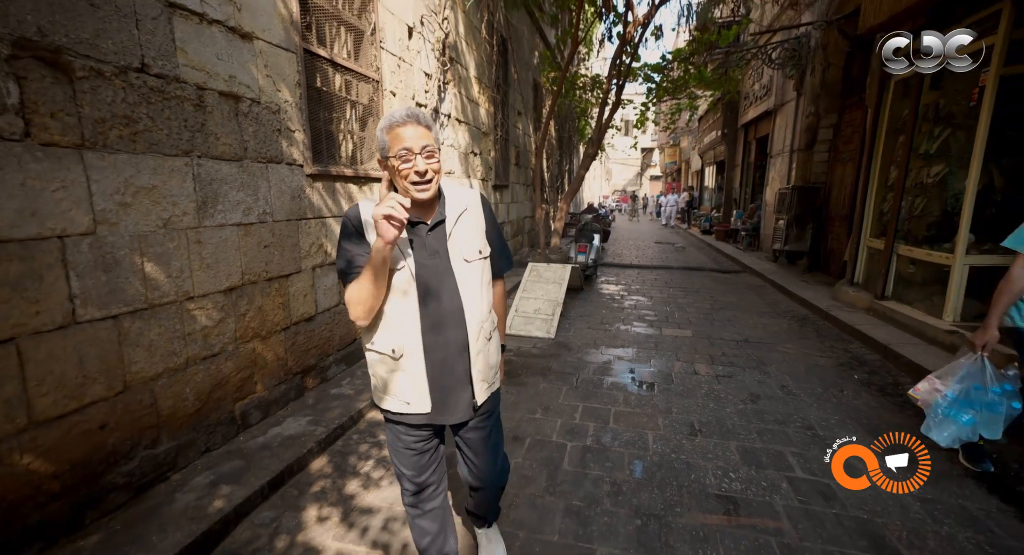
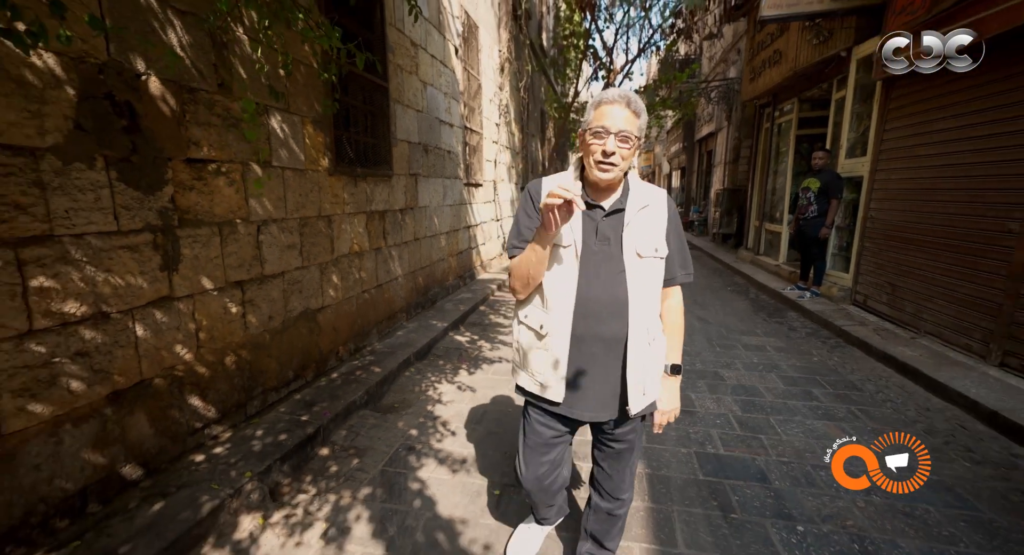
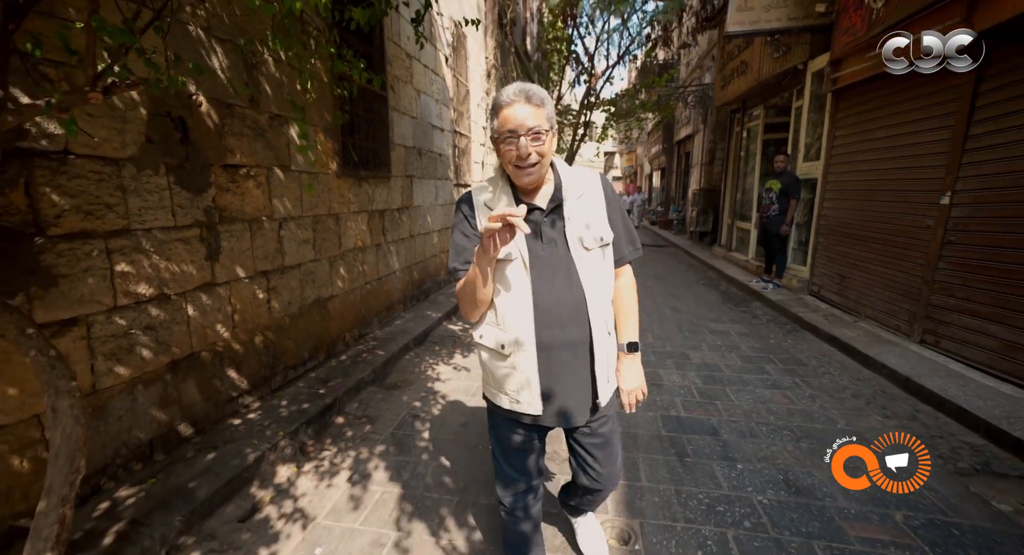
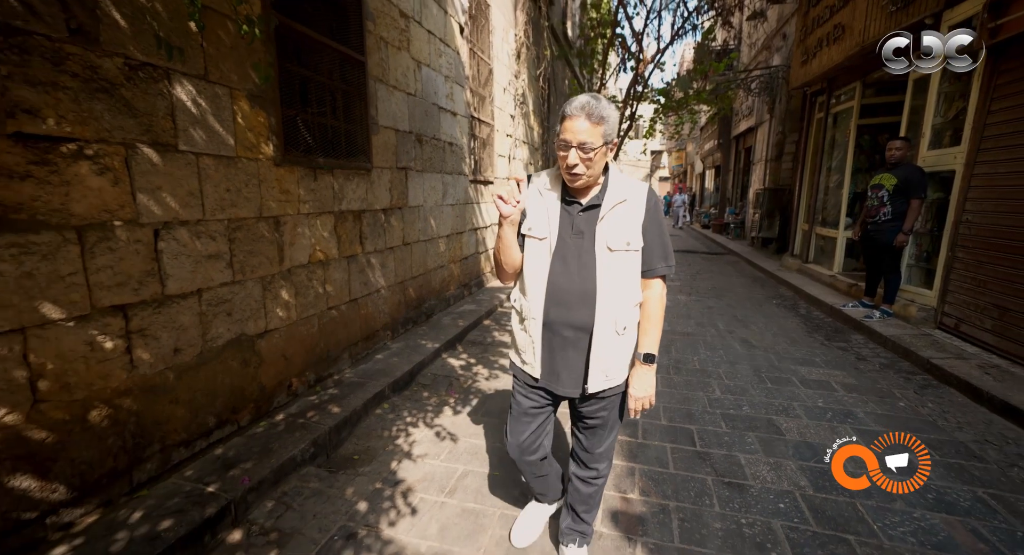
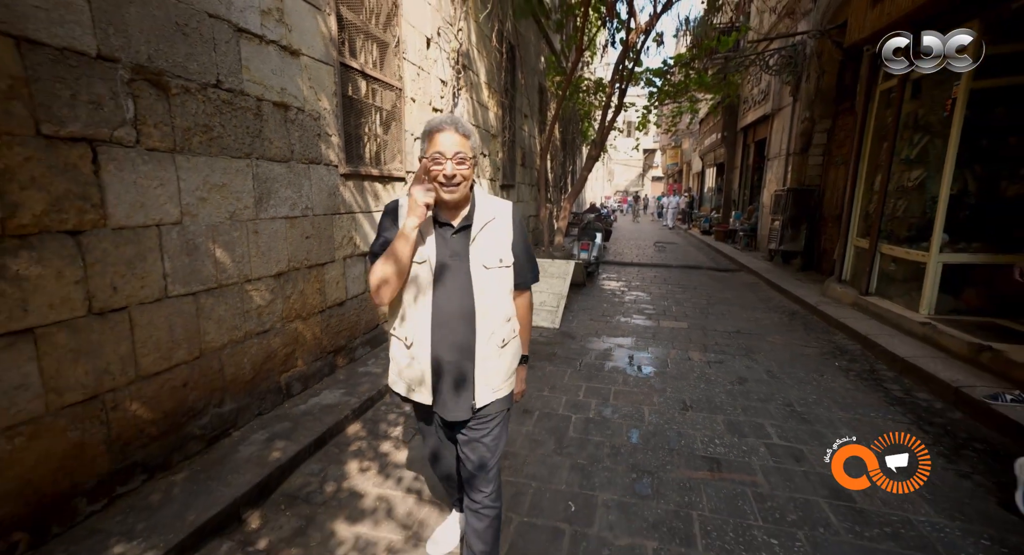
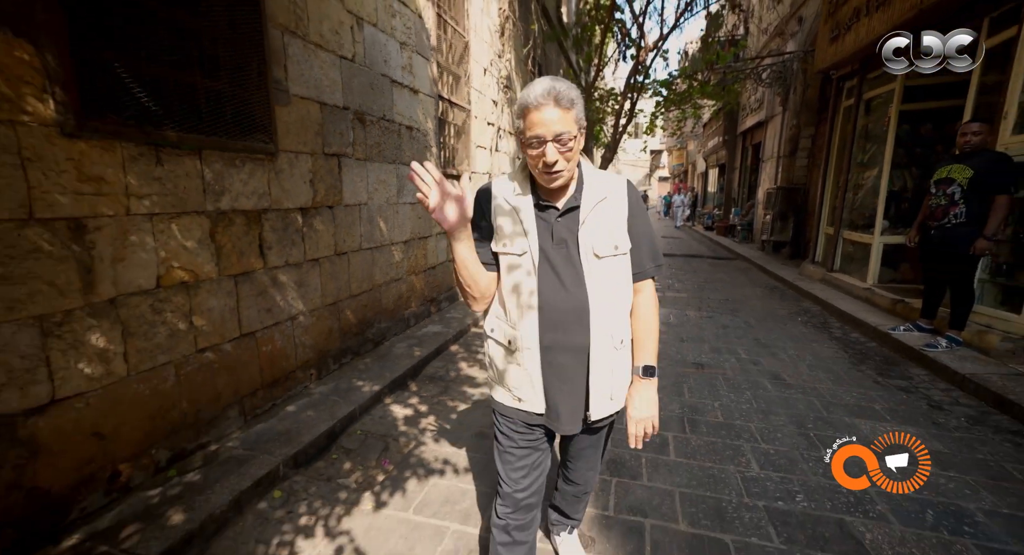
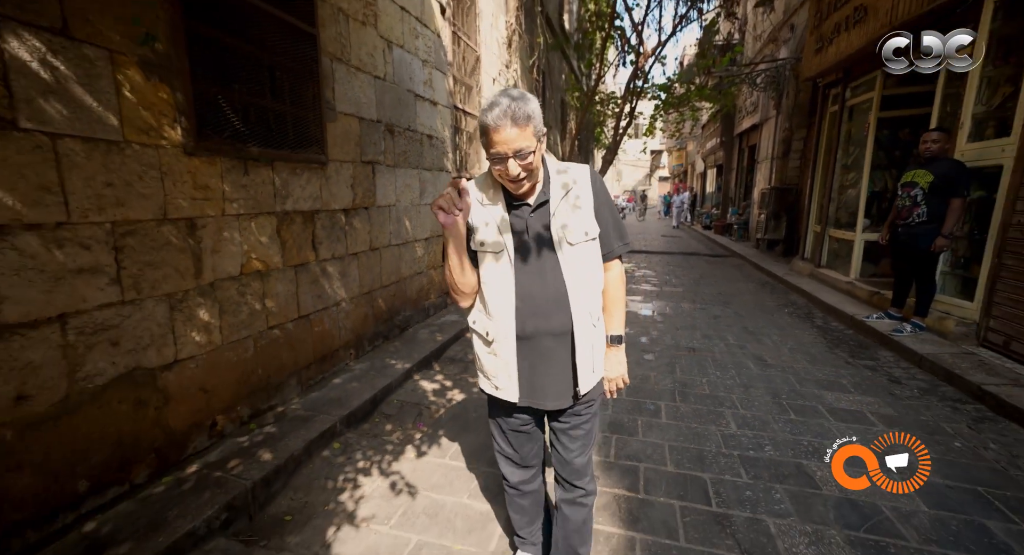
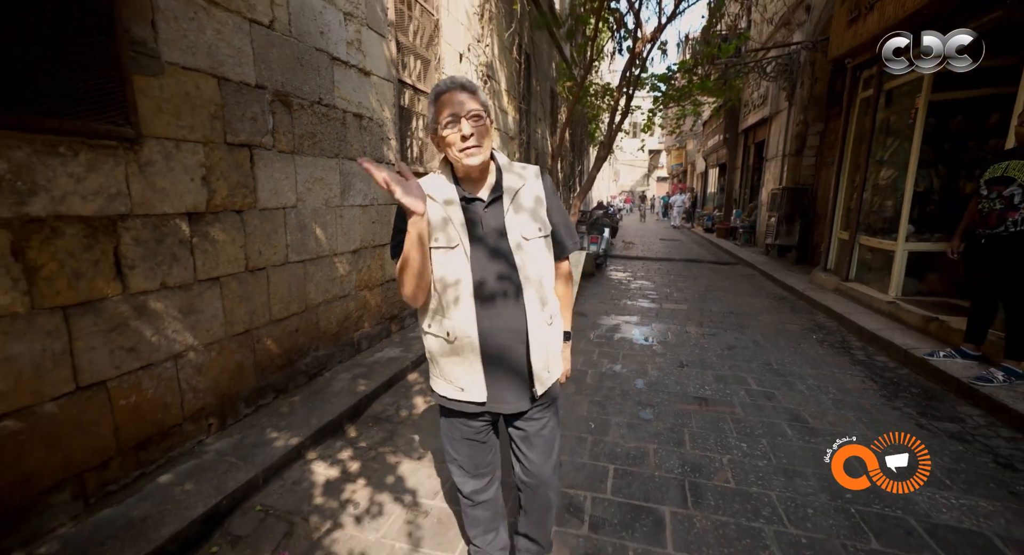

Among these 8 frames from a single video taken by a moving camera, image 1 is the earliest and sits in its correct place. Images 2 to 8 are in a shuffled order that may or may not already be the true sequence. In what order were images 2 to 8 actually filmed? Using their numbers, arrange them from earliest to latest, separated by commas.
5, 8, 6, 7, 4, 2, 3
